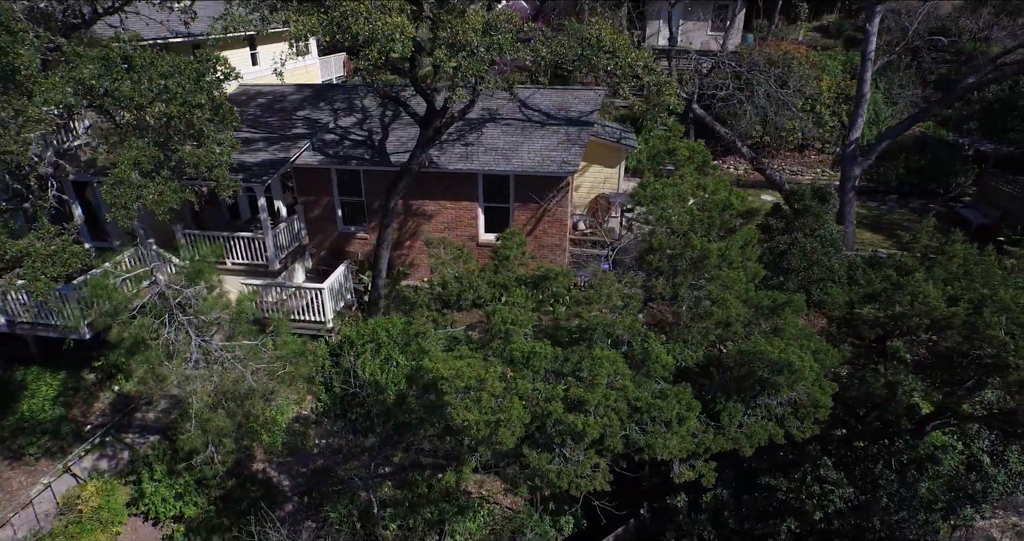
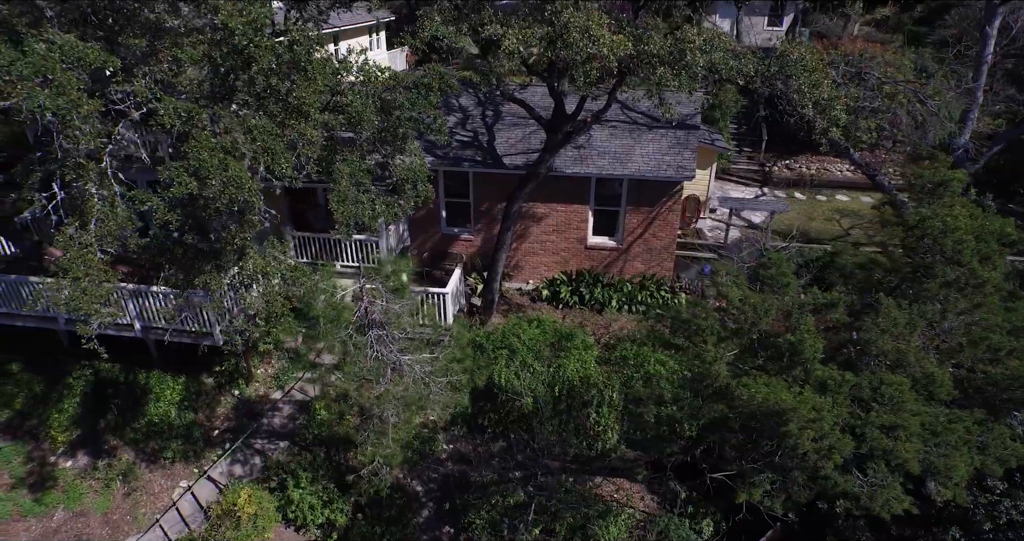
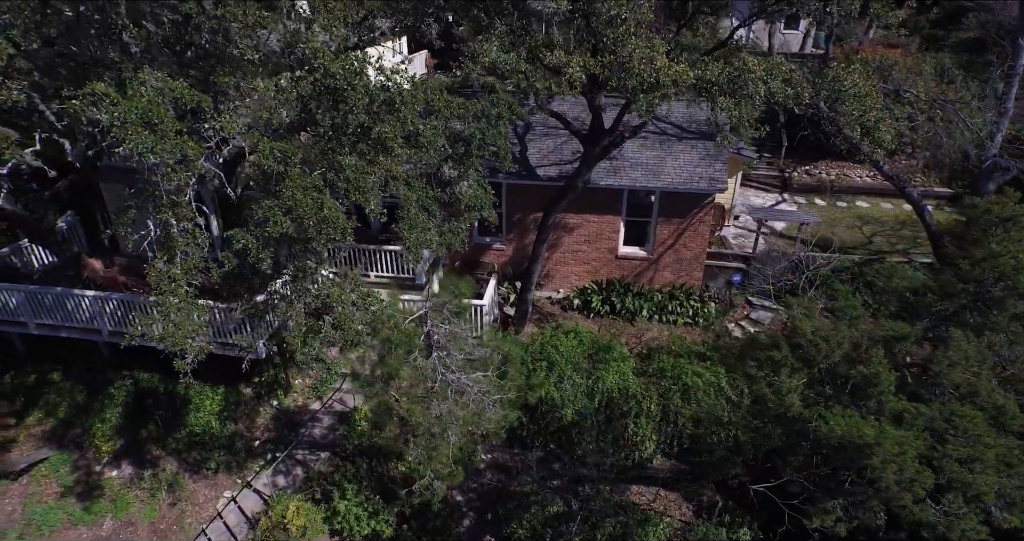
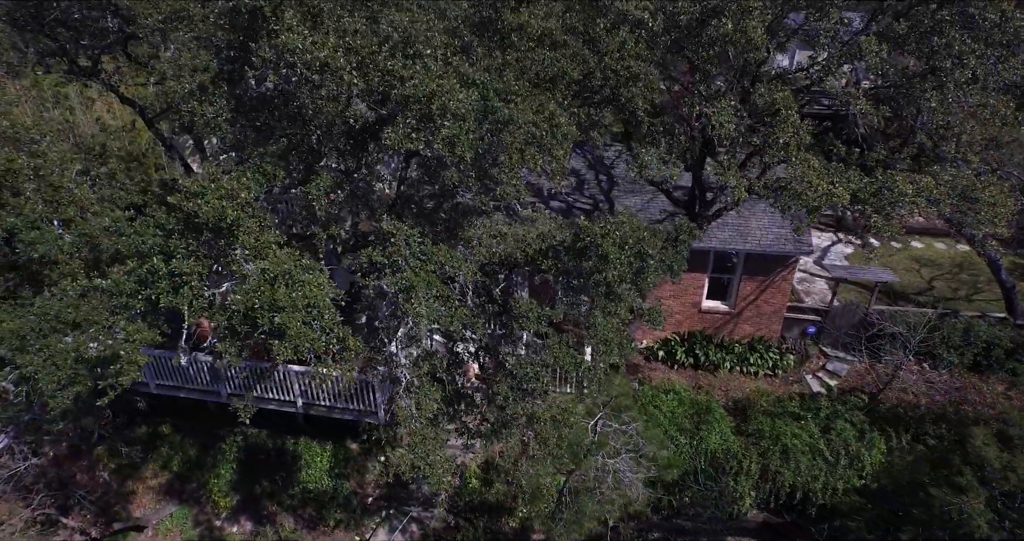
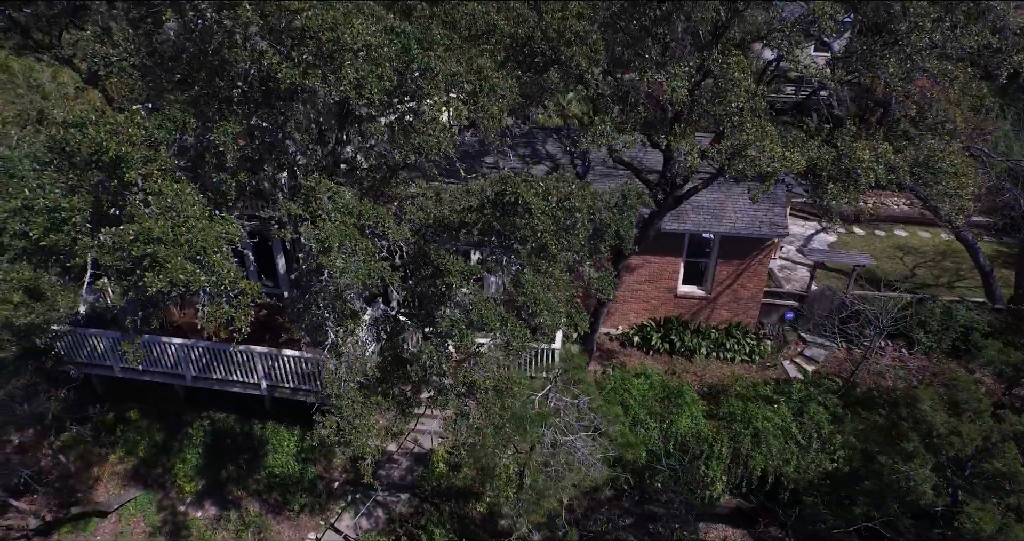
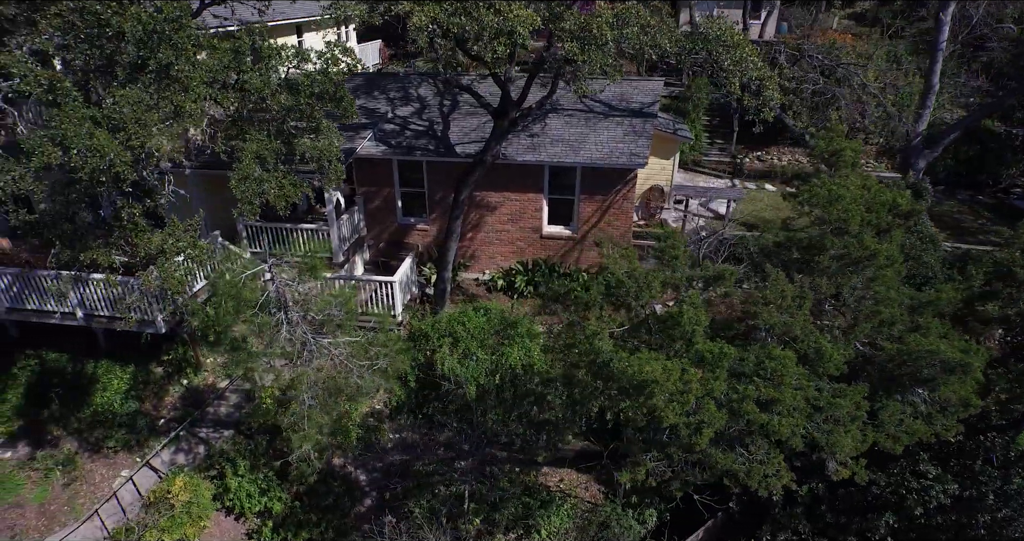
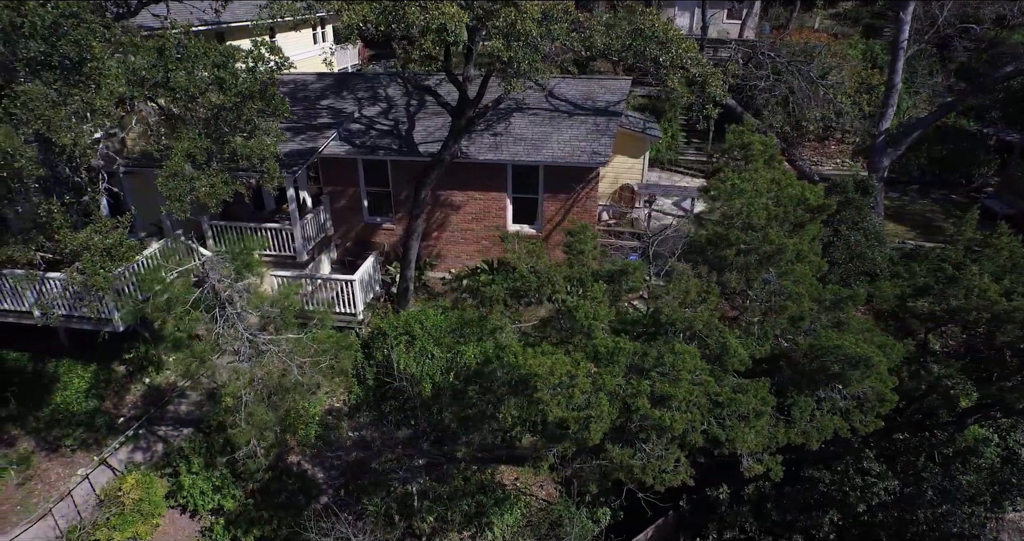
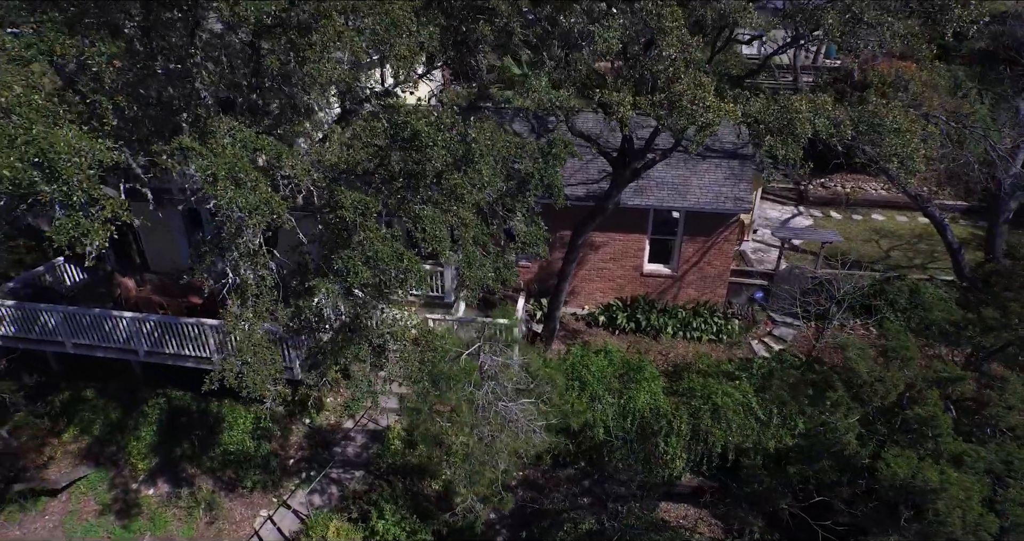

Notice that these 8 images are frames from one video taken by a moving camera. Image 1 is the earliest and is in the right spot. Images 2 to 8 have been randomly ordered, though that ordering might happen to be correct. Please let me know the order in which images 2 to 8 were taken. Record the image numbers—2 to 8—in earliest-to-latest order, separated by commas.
7, 6, 2, 3, 8, 5, 4
